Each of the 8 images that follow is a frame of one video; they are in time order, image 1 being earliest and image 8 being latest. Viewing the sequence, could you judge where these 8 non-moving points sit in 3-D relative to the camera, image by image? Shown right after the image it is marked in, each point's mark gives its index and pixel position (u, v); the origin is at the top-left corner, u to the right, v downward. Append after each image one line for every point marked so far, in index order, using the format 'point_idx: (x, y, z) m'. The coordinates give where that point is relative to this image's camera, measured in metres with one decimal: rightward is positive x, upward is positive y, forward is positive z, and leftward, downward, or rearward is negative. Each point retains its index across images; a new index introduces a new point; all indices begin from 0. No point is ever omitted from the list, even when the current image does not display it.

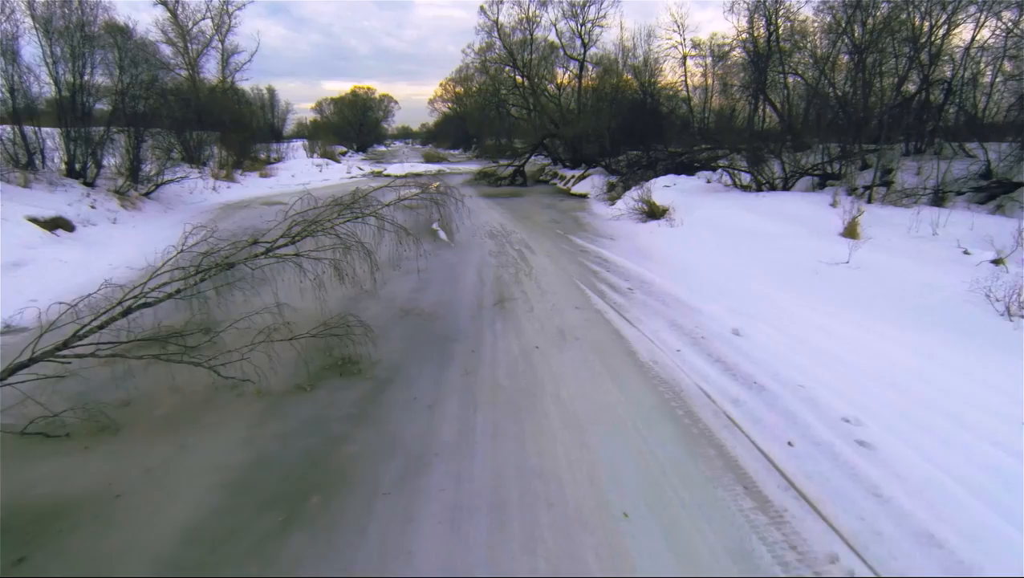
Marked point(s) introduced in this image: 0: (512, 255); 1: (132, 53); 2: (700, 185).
0: (0.0, +0.9, +11.0) m
1: (-14.8, +9.3, +18.0) m
2: (+6.5, +3.6, +15.9) m
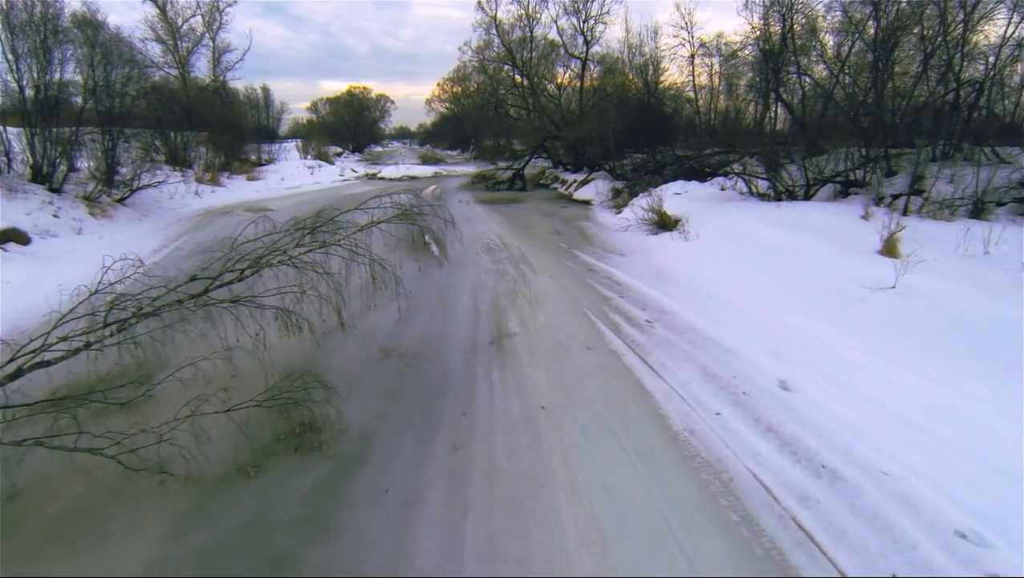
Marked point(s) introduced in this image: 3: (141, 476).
0: (0.0, +0.4, +9.8) m
1: (-14.9, +8.9, +16.8) m
2: (+6.4, +3.1, +14.8) m
3: (-3.3, -1.7, +4.1) m
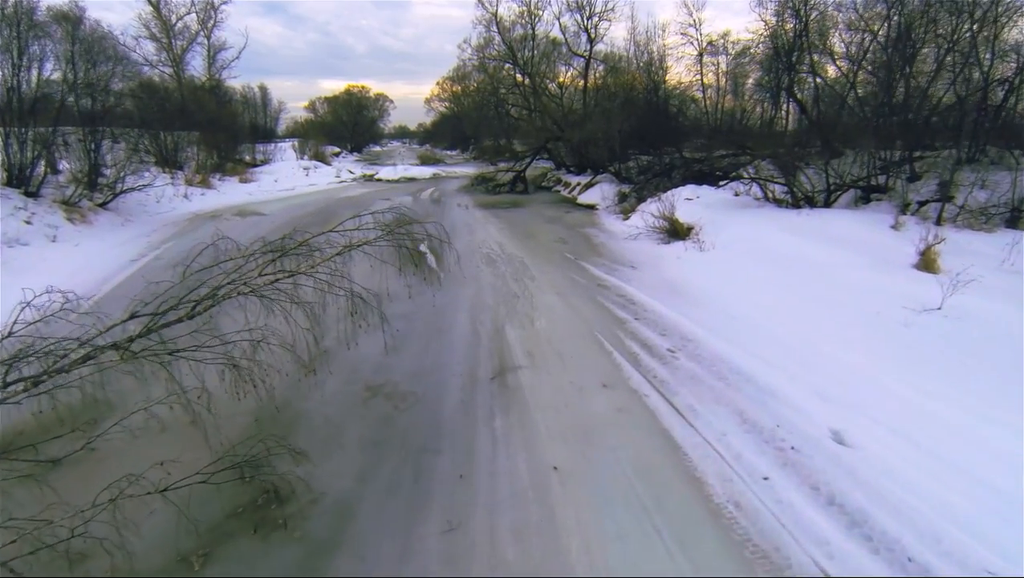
0: (0.0, 0.0, +9.0) m
1: (-14.8, +8.5, +16.0) m
2: (+6.5, +2.8, +14.0) m
3: (-3.2, -2.0, +3.3) m
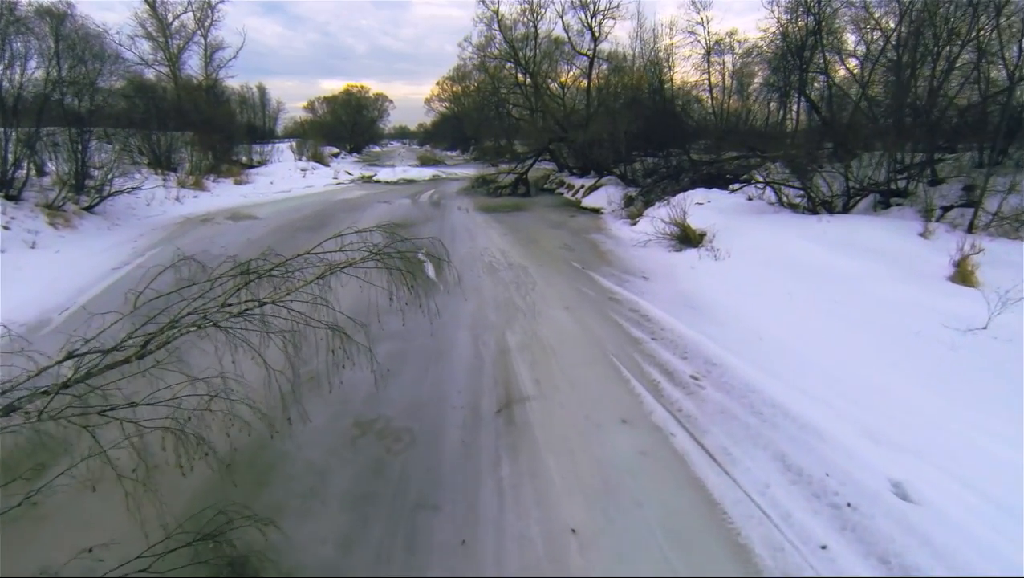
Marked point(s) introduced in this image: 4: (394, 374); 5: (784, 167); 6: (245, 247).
0: (+0.1, -0.2, +8.4) m
1: (-14.7, +8.3, +15.4) m
2: (+6.6, +2.5, +13.3) m
3: (-3.2, -2.2, +2.6) m
4: (-1.4, -1.0, +5.6) m
5: (+8.4, +3.7, +14.4) m
6: (-7.5, +1.2, +12.9) m
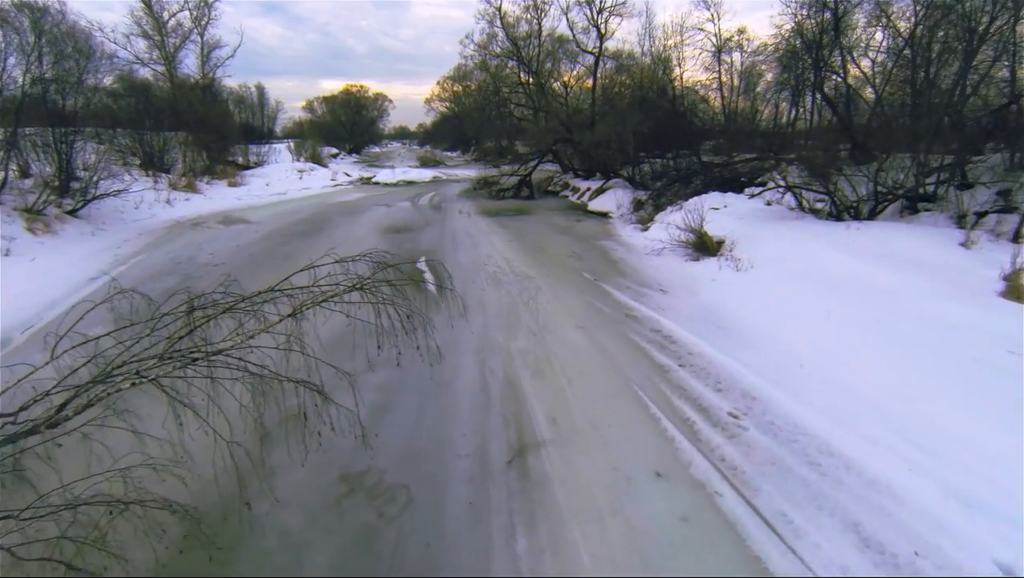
0: (+0.3, -0.5, +7.7) m
1: (-14.6, +8.1, +14.6) m
2: (+6.7, +2.2, +12.6) m
3: (-3.0, -2.5, +1.9) m
4: (-1.3, -1.3, +4.9) m
5: (+8.5, +3.5, +13.6) m
6: (-7.3, +0.9, +12.2) m
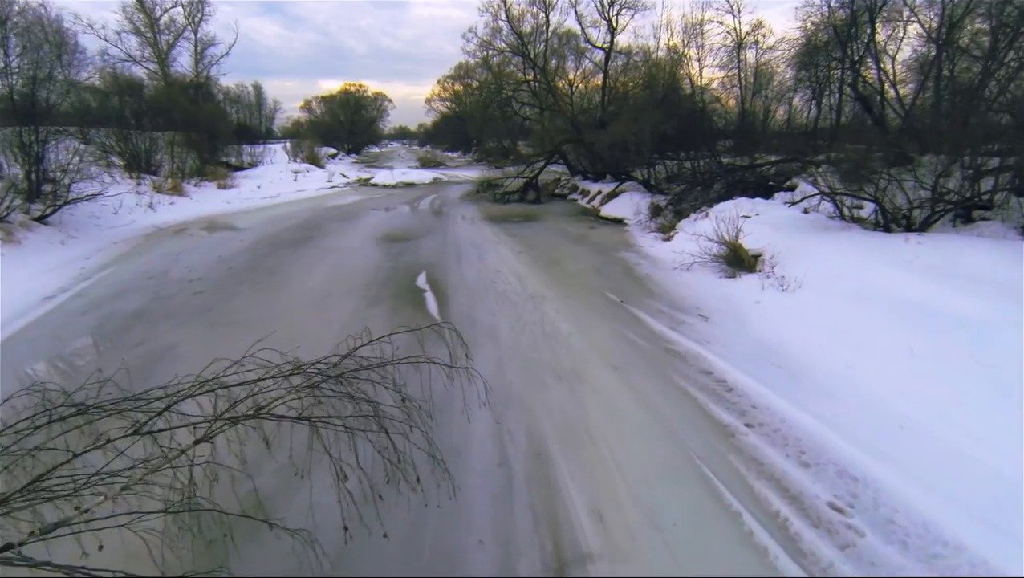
0: (+0.5, -0.9, +6.4) m
1: (-14.3, +7.7, +13.4) m
2: (+7.0, +1.8, +11.3) m
3: (-2.8, -2.9, +0.6) m
4: (-1.1, -1.7, +3.7) m
5: (+8.8, +3.0, +12.4) m
6: (-7.1, +0.5, +10.9) m
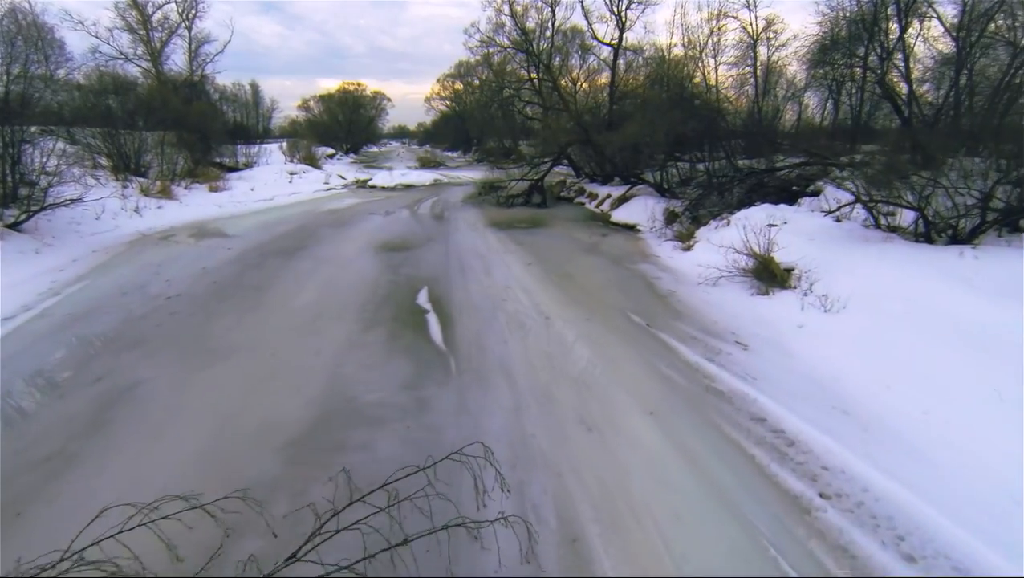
0: (+0.7, -1.3, +5.5) m
1: (-14.1, +7.3, +12.5) m
2: (+7.2, +1.5, +10.5) m
3: (-2.6, -3.3, -0.2) m
4: (-0.9, -2.1, +2.8) m
5: (+9.0, +2.7, +11.5) m
6: (-6.9, +0.1, +10.0) m
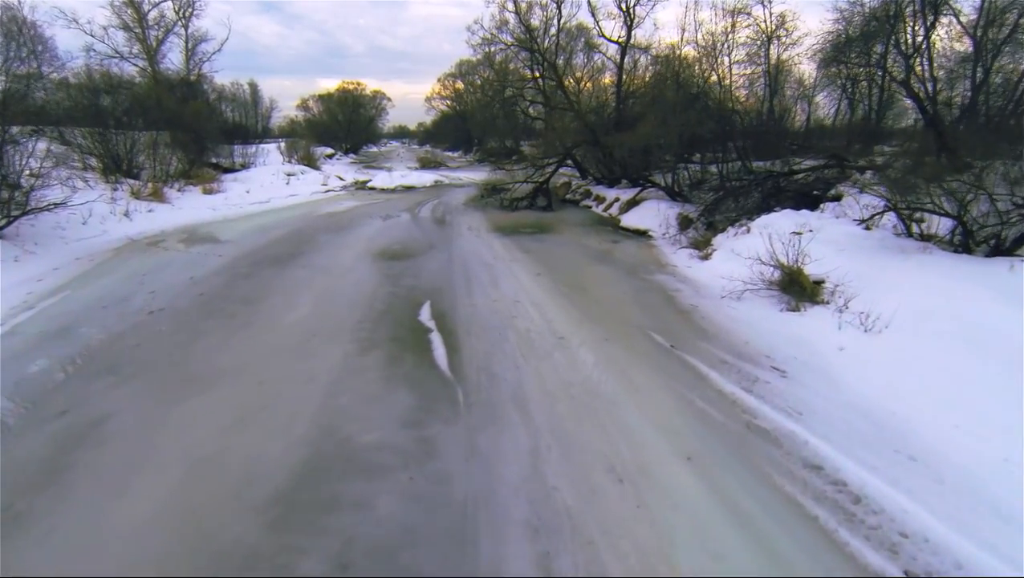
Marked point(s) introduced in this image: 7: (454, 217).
0: (+0.9, -1.5, +4.9) m
1: (-13.9, +7.1, +11.8) m
2: (+7.4, +1.2, +9.8) m
3: (-2.4, -3.5, -0.9) m
4: (-0.7, -2.4, +2.1) m
5: (+9.1, +2.4, +10.8) m
6: (-6.7, -0.1, +9.4) m
7: (-2.2, +2.8, +17.7) m
